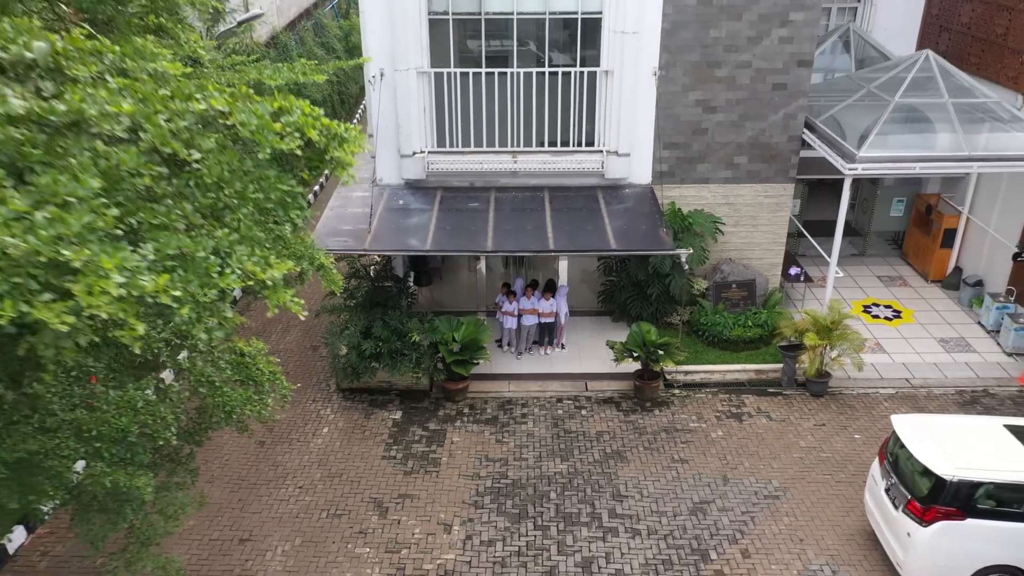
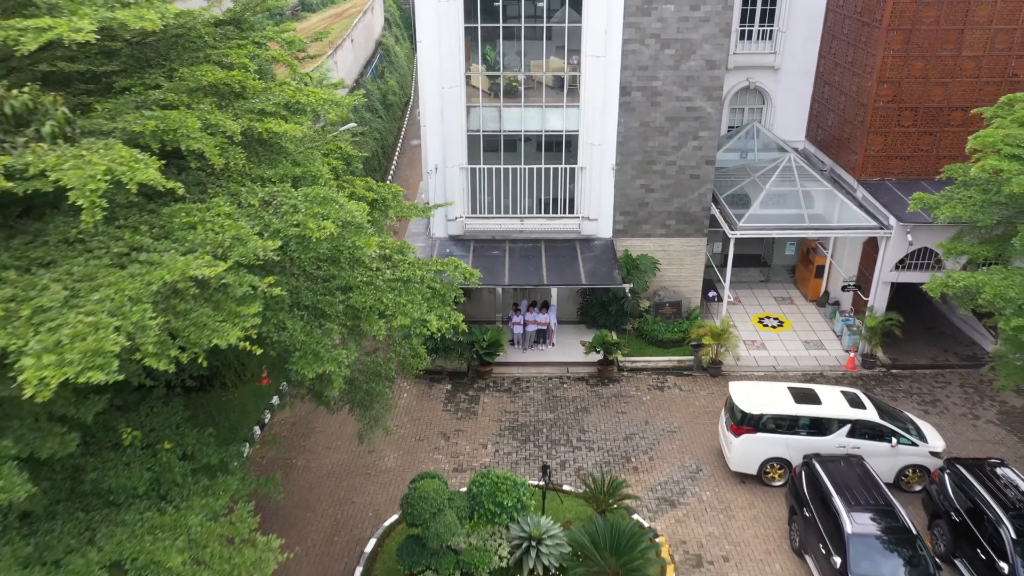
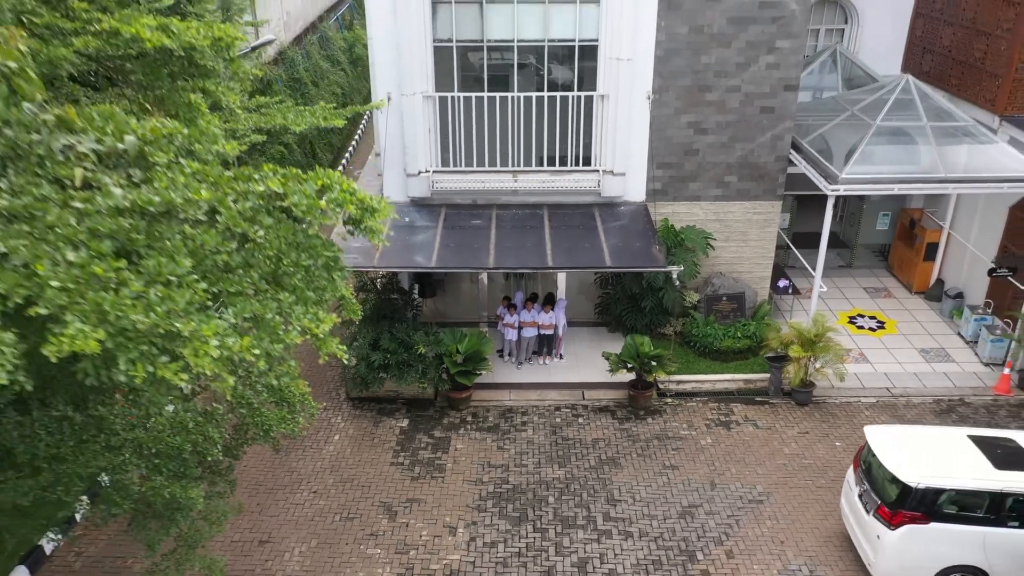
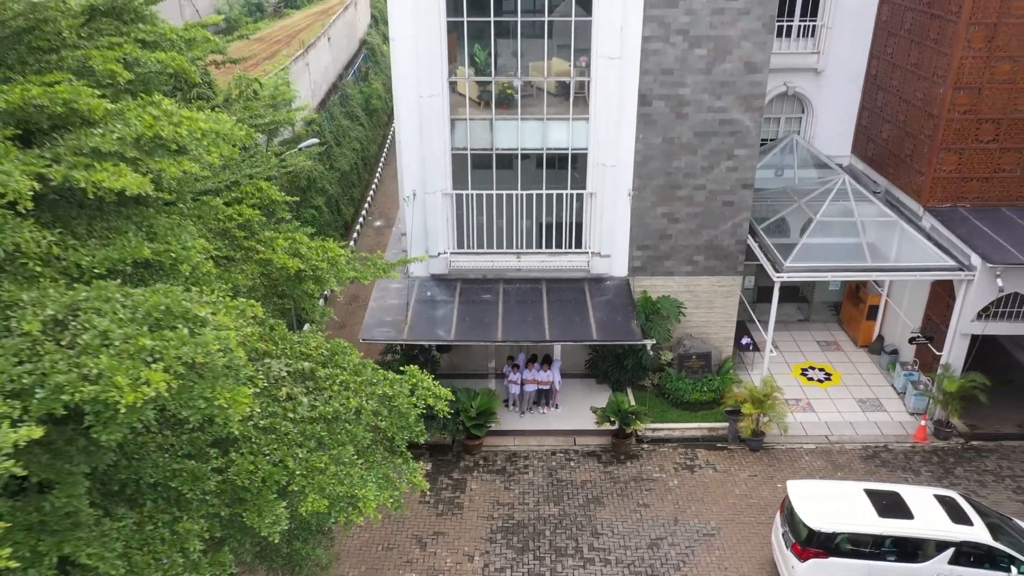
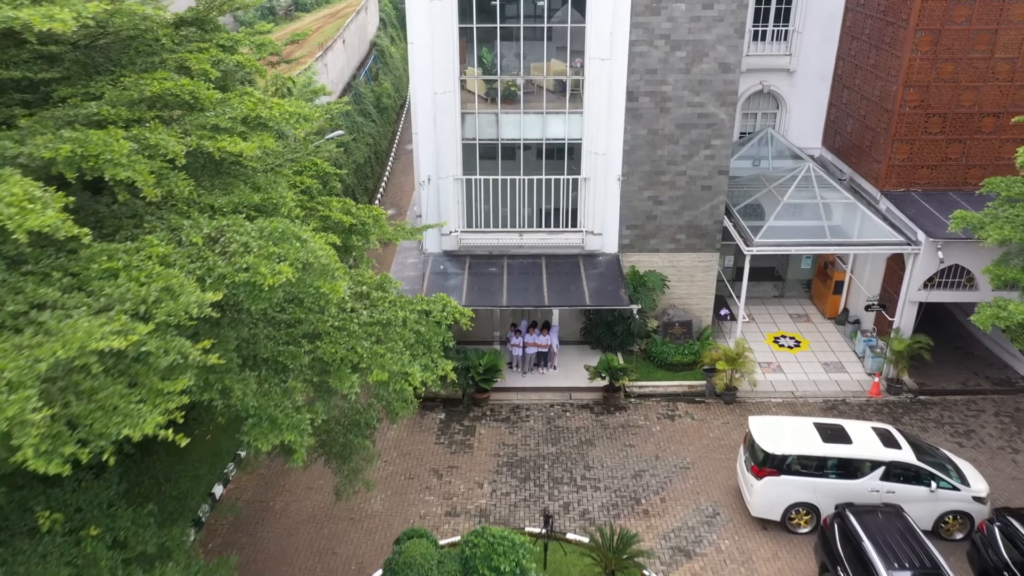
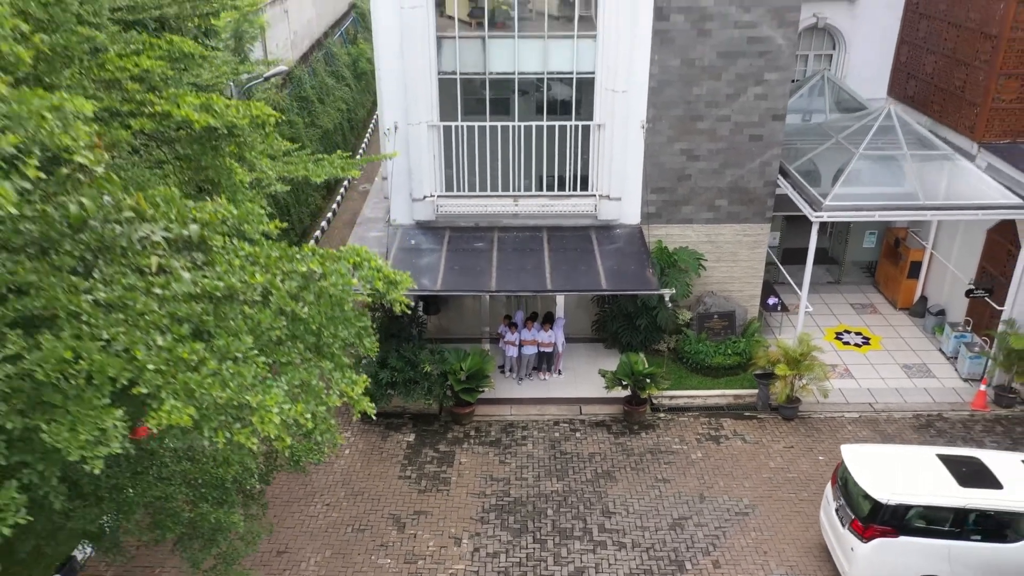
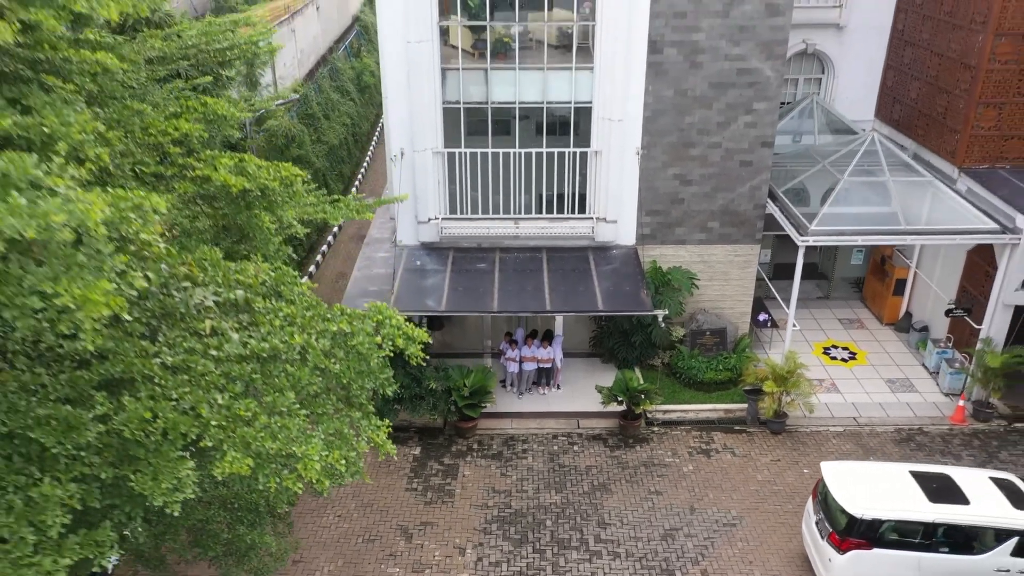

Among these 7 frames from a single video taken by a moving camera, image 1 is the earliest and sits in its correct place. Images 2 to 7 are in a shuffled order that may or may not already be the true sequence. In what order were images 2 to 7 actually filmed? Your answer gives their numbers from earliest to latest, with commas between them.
3, 6, 7, 4, 5, 2
